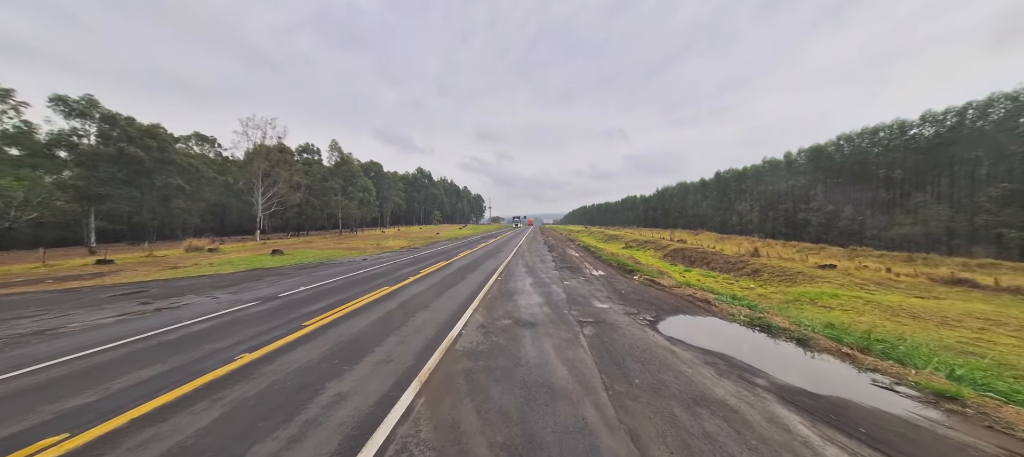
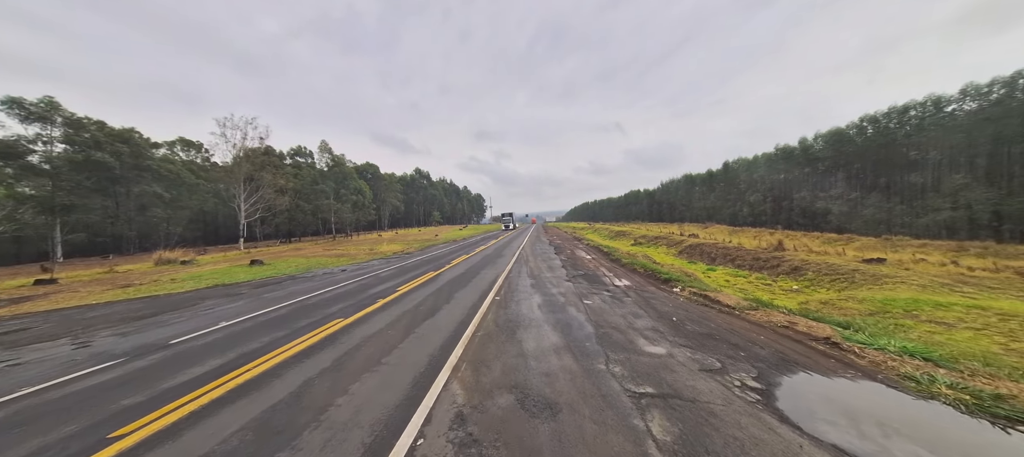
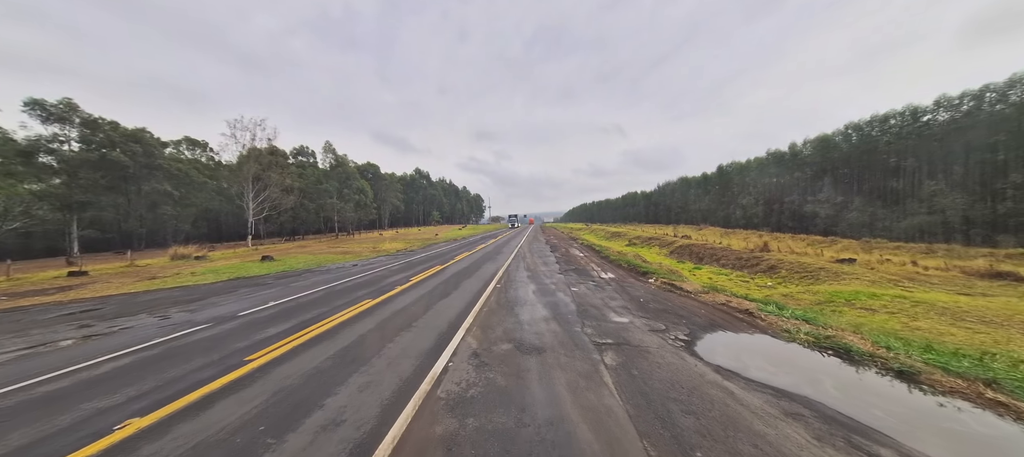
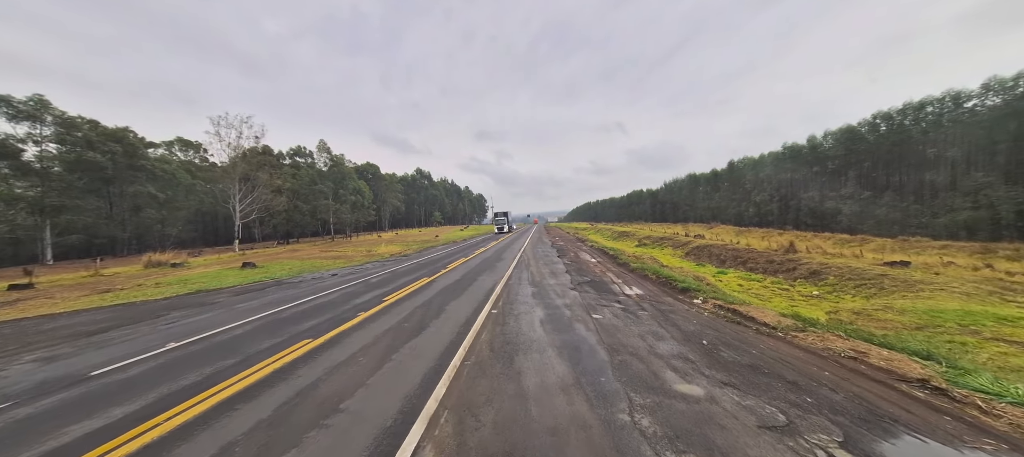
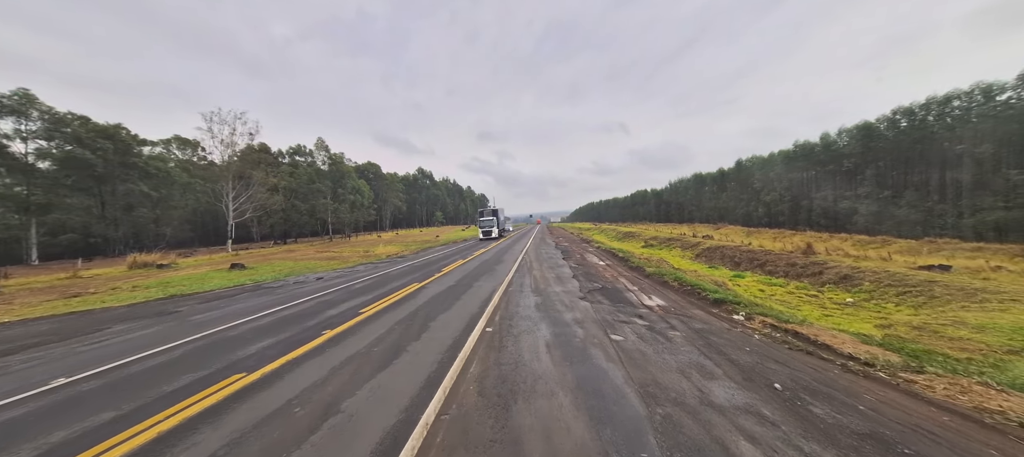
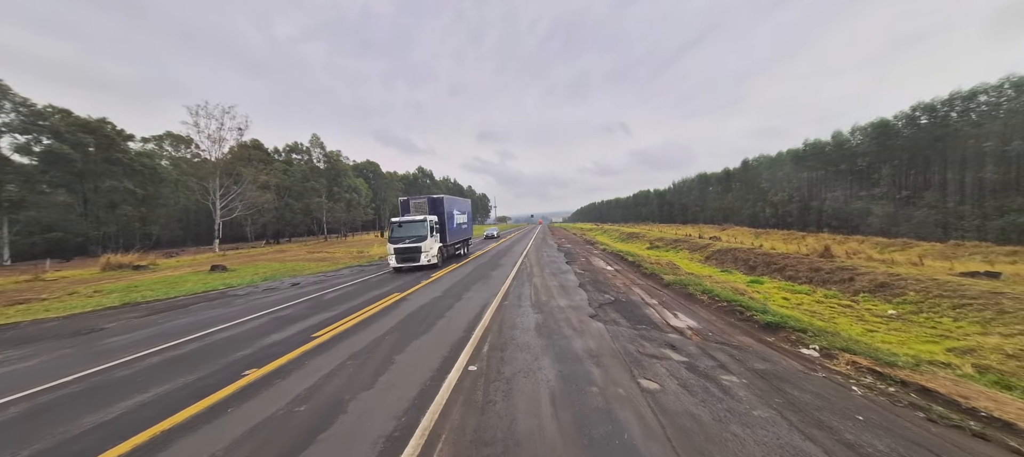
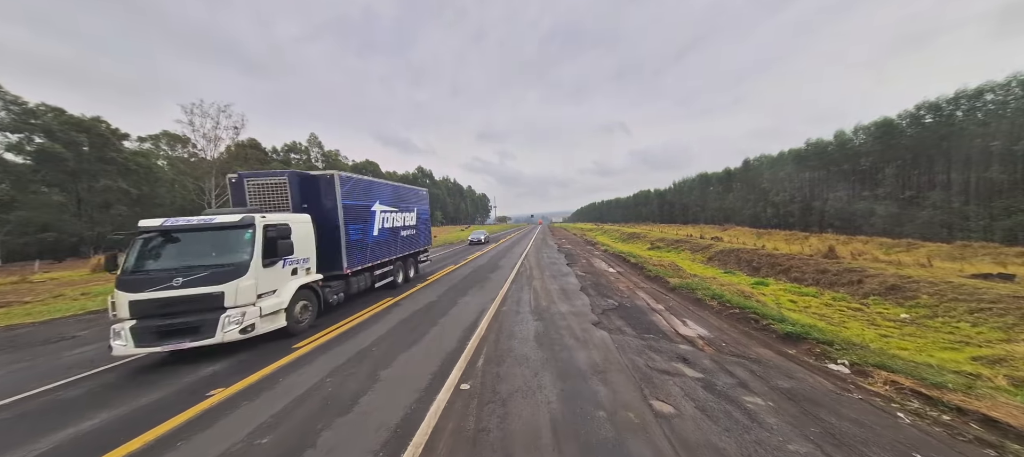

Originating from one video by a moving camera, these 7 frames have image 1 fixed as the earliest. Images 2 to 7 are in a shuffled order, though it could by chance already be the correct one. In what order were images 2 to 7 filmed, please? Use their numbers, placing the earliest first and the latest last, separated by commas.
3, 2, 4, 5, 6, 7
